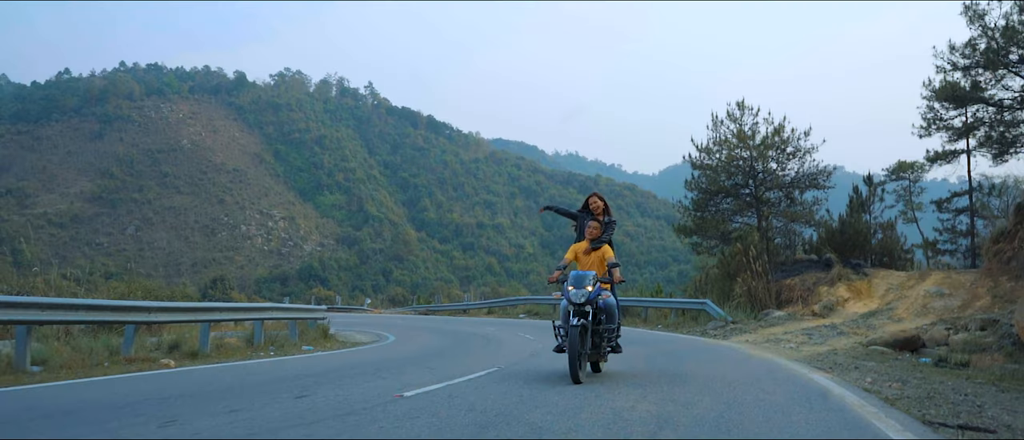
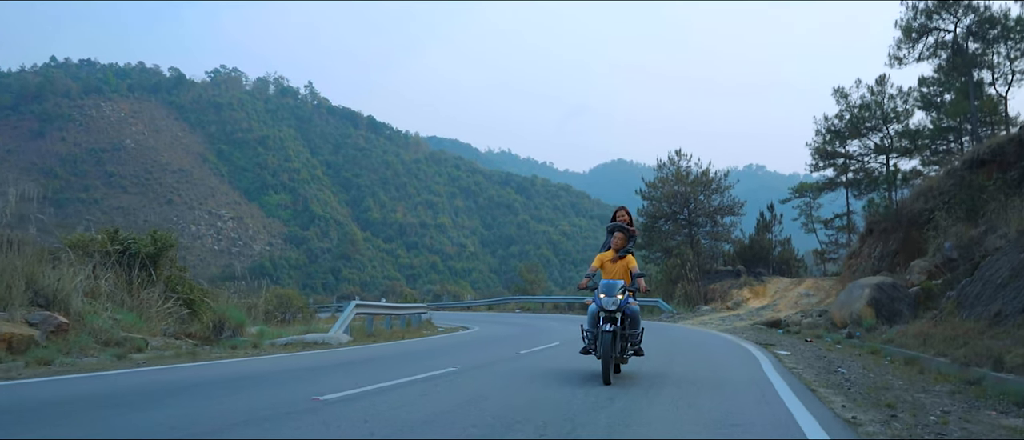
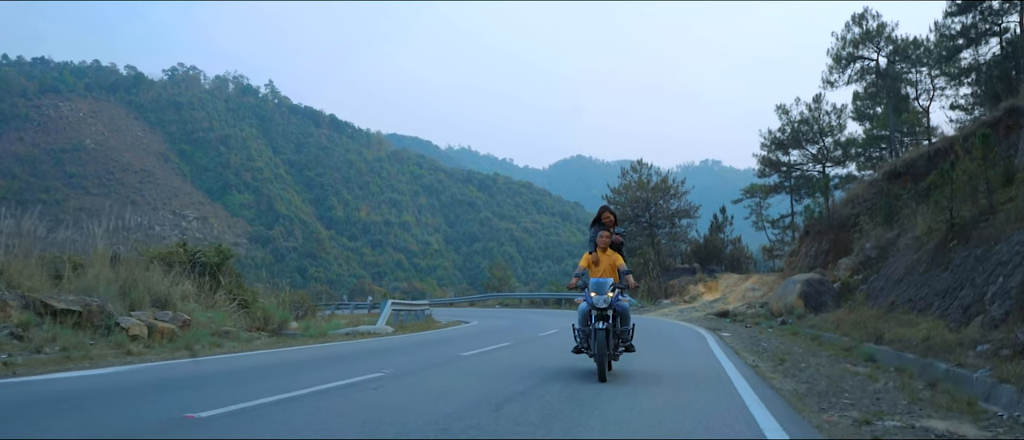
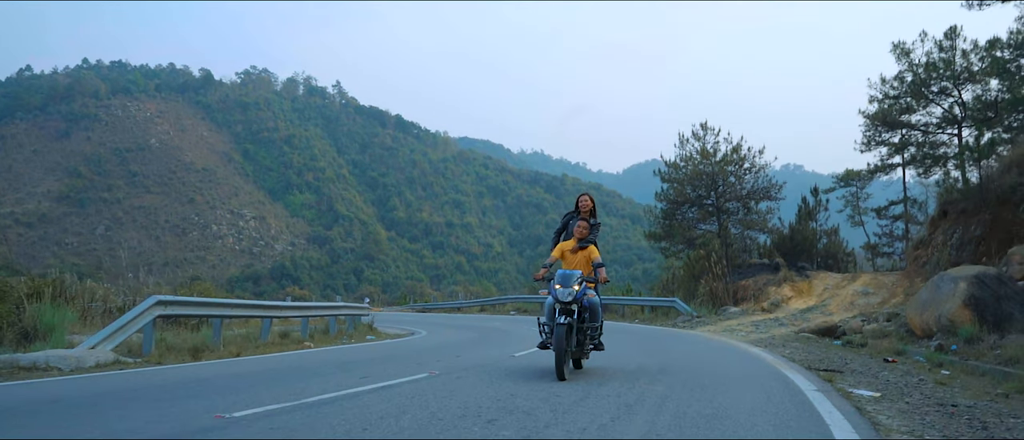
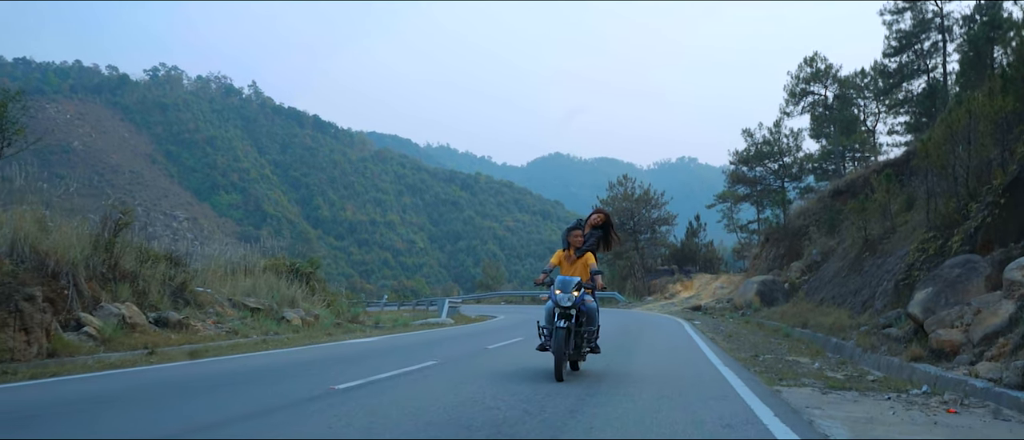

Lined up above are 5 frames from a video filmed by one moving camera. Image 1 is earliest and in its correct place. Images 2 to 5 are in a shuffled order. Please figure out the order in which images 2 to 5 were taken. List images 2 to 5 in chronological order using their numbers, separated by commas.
4, 2, 3, 5
